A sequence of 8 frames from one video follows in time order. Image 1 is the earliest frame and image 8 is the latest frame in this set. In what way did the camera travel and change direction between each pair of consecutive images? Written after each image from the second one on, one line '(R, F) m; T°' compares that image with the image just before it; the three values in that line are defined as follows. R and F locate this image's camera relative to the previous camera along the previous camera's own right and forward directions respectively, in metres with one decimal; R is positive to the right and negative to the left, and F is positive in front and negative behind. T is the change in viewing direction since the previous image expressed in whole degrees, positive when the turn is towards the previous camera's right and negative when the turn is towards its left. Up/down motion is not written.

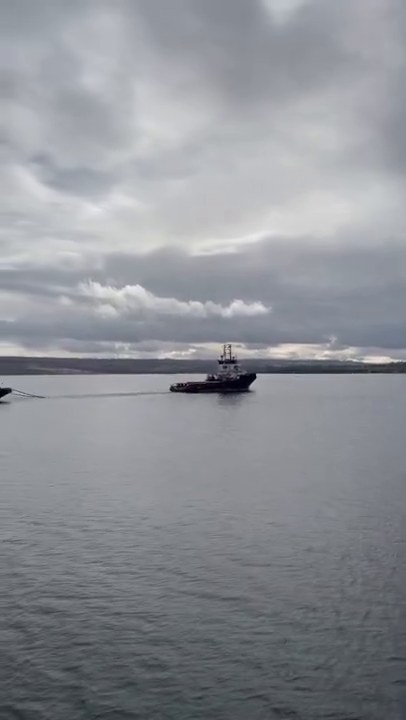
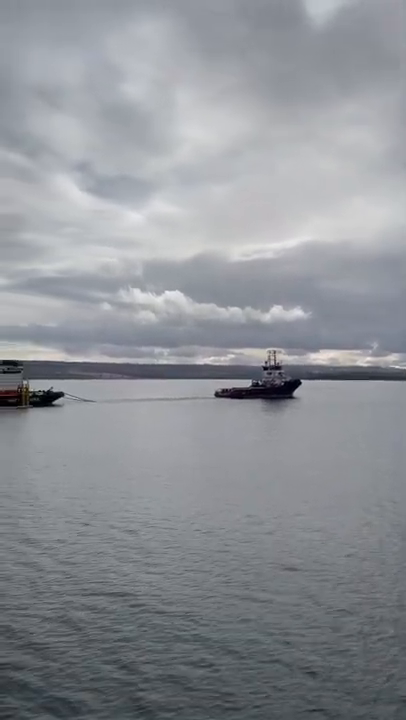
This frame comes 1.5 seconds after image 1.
(-0.3, -0.5) m; -4°
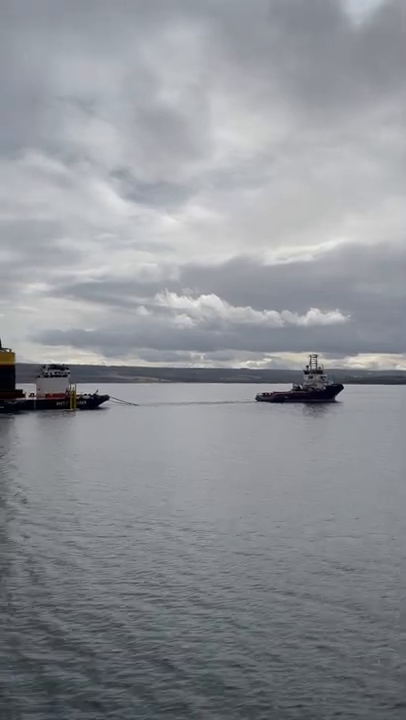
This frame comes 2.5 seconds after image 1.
(-0.3, -0.2) m; -4°
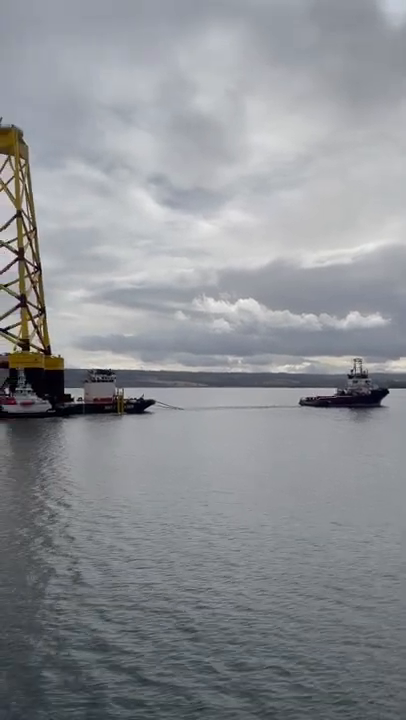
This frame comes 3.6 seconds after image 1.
(-0.3, -0.2) m; -4°
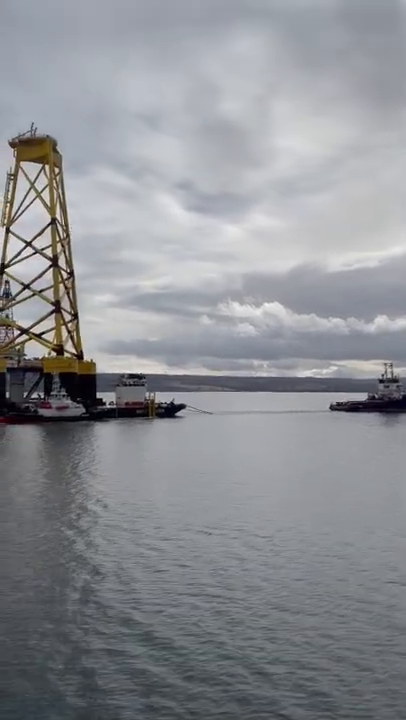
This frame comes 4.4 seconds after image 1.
(-0.2, -0.1) m; -3°
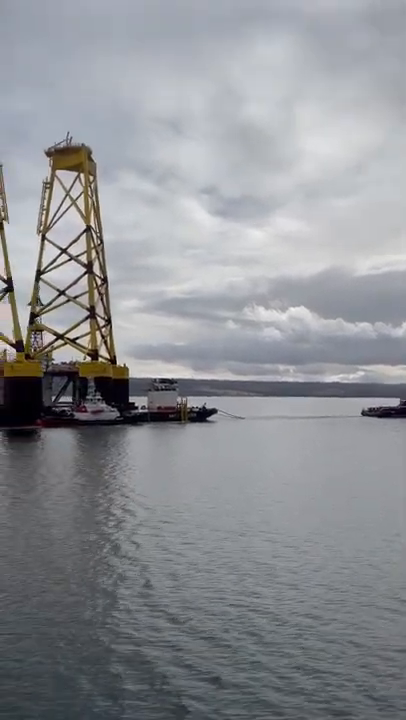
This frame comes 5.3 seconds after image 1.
(-0.3, -0.1) m; -3°
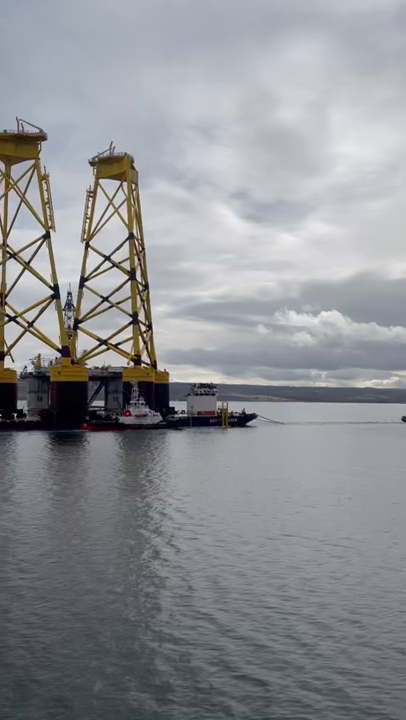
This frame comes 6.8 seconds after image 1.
(-0.4, -0.2) m; -3°
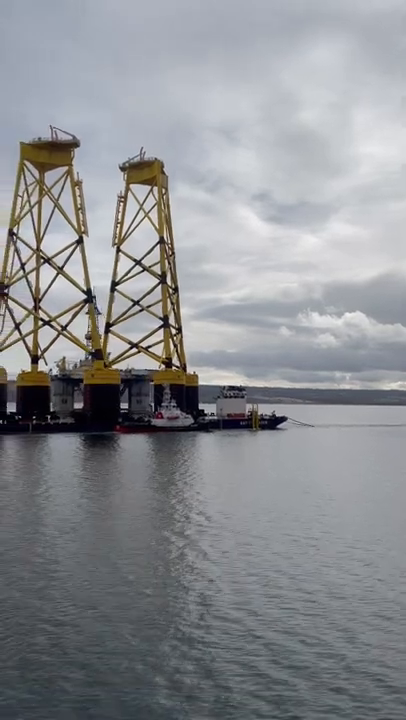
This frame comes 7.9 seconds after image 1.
(-0.3, -0.1) m; -2°
